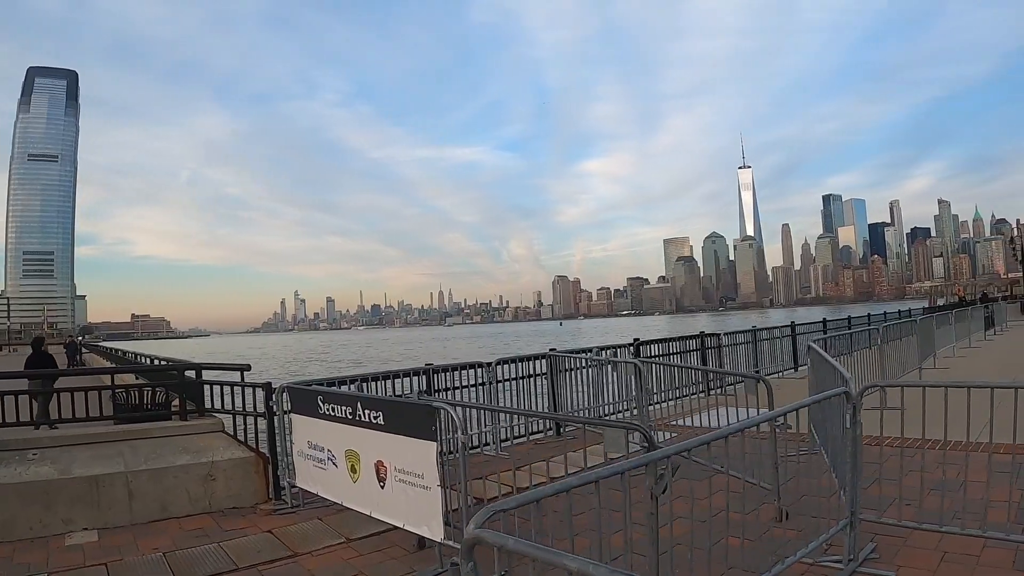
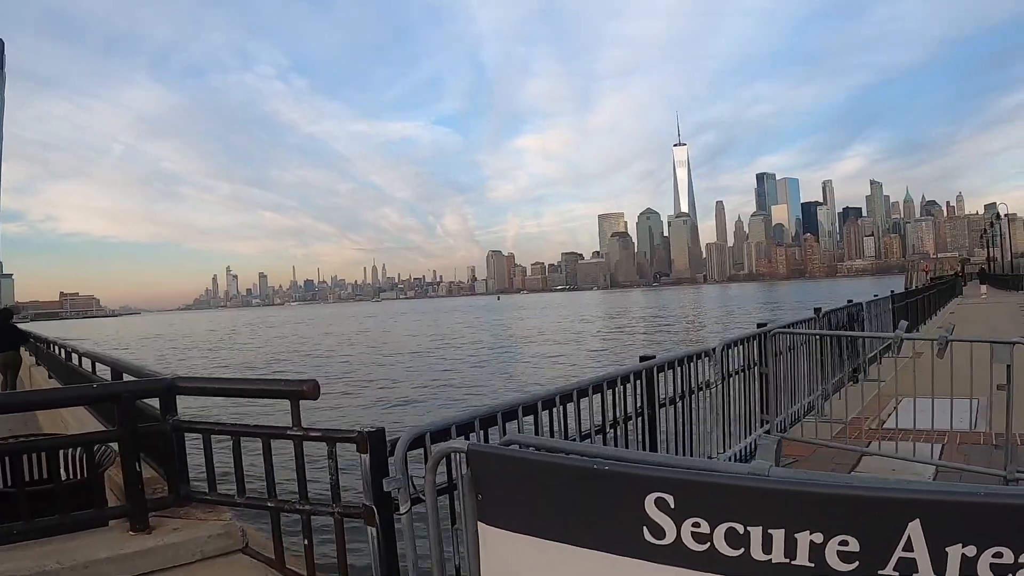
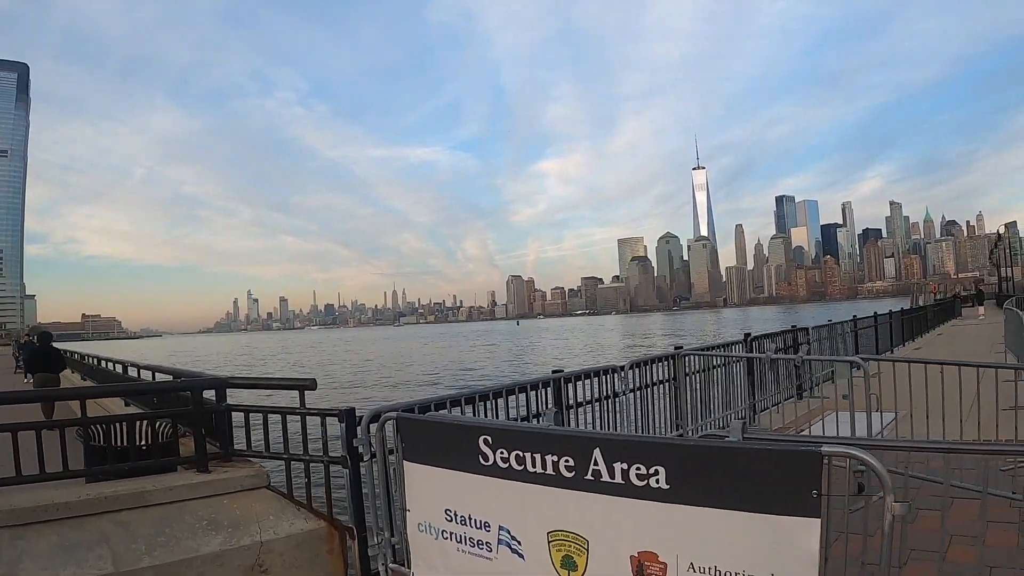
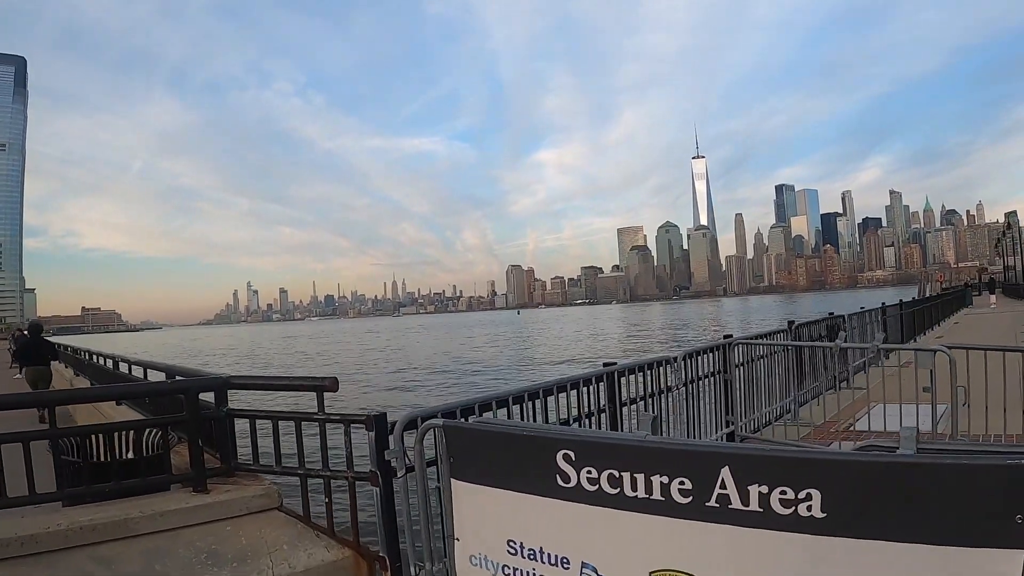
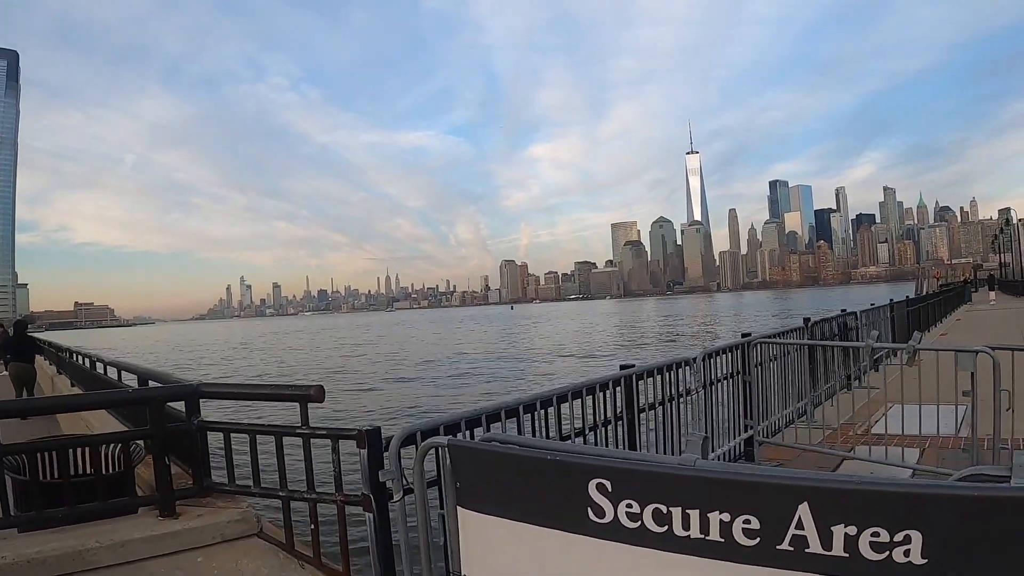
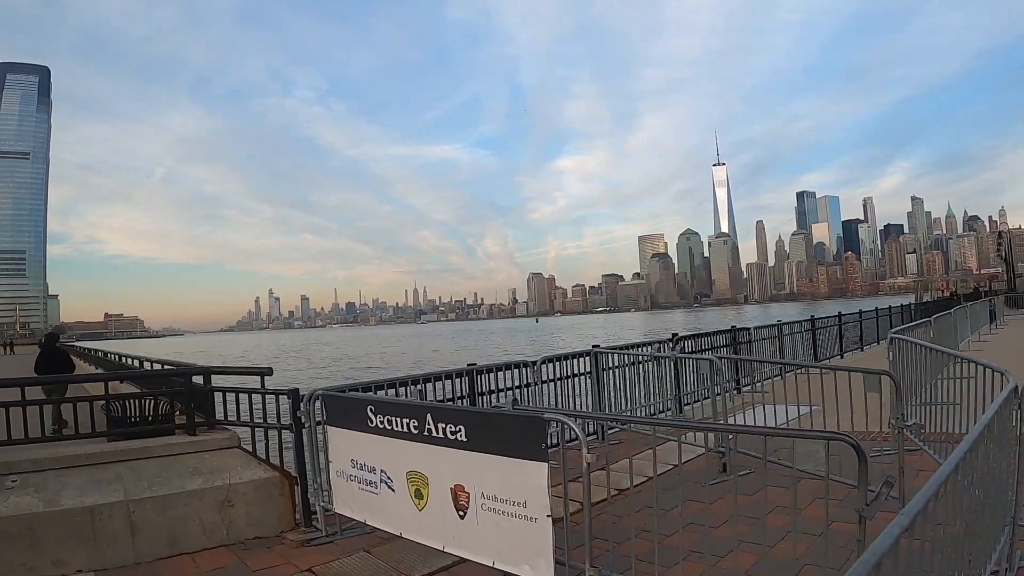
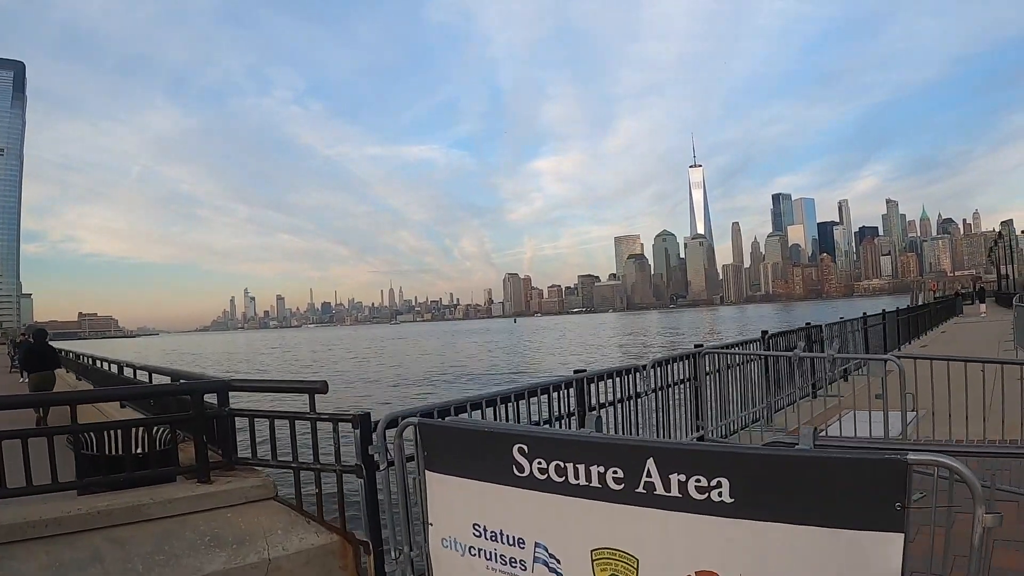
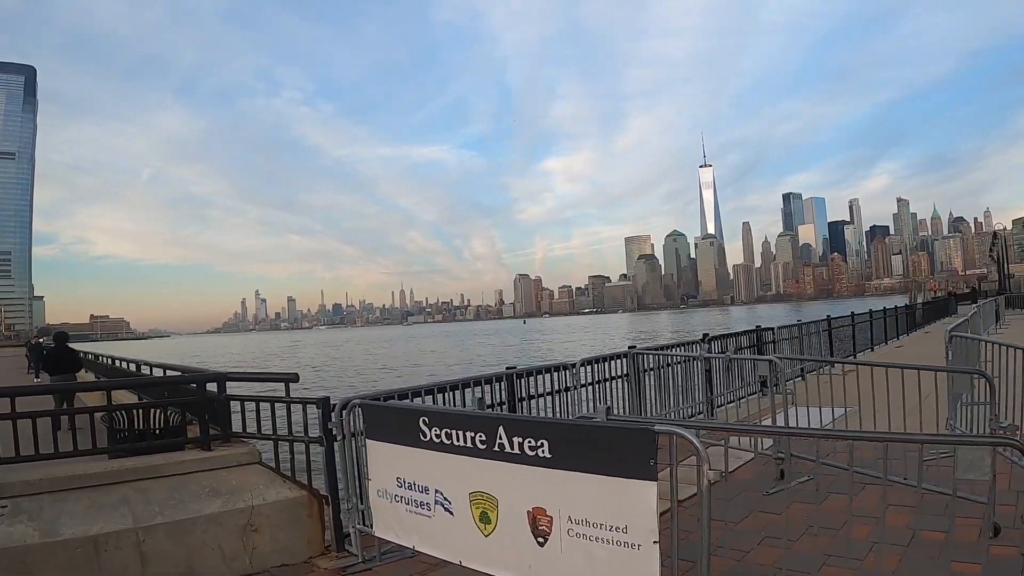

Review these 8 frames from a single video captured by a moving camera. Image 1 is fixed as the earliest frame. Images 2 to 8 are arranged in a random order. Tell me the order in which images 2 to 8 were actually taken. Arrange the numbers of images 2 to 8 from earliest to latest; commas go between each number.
6, 8, 3, 7, 4, 5, 2
